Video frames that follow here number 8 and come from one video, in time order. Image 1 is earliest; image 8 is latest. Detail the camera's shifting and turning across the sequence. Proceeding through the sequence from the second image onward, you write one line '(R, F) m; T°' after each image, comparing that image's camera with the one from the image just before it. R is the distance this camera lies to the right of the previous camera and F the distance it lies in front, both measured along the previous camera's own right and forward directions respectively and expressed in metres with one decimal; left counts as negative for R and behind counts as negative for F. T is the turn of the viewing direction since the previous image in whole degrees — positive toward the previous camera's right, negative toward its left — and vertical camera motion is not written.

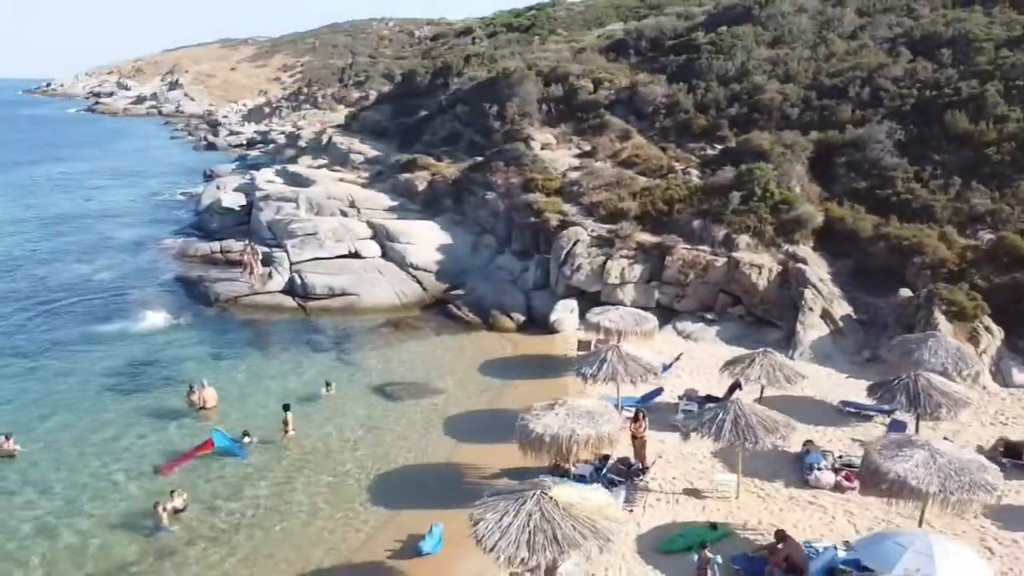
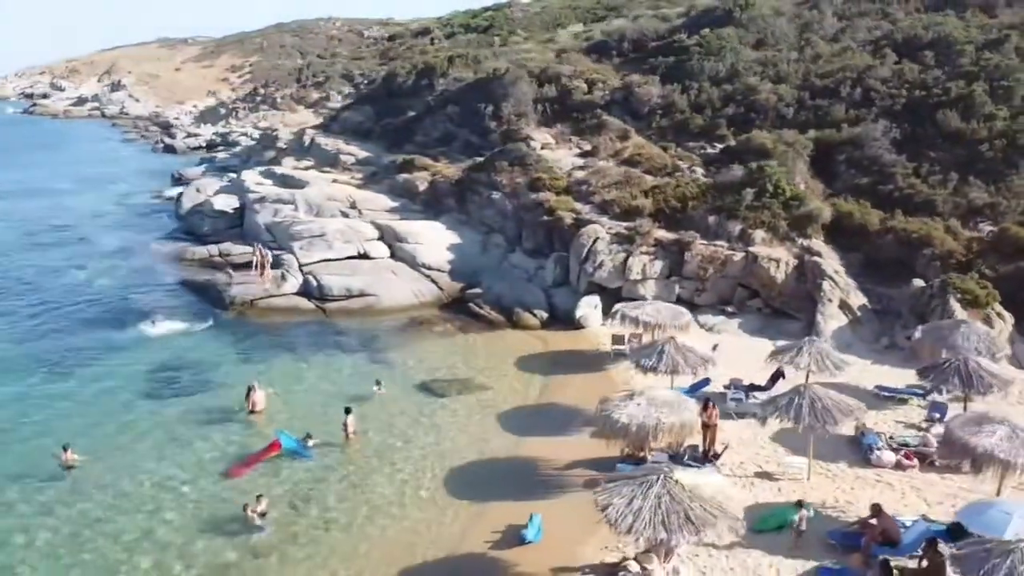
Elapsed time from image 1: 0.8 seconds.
(-2.5, -0.3) m; +4°
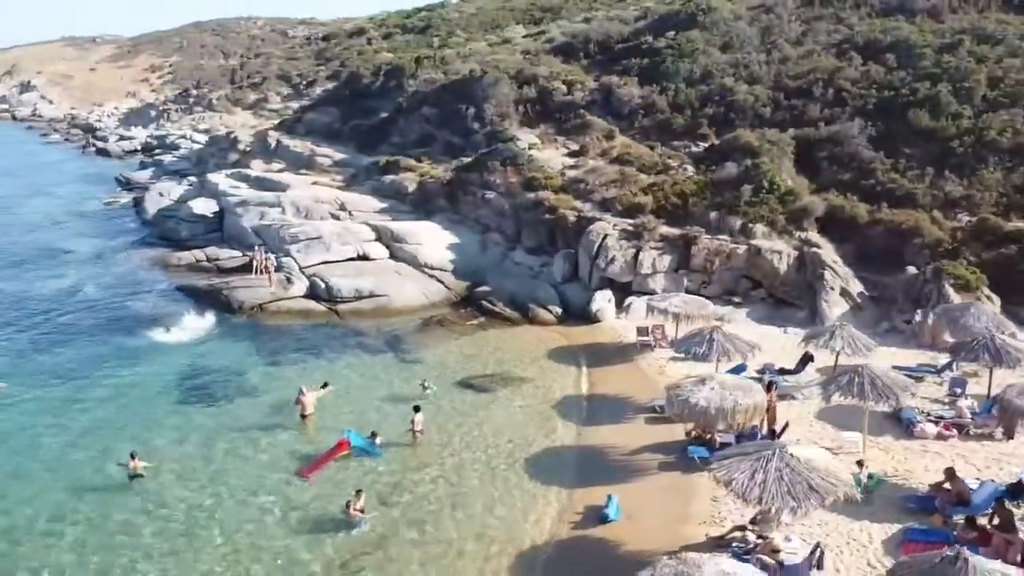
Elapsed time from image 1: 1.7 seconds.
(-3.1, -0.4) m; +6°
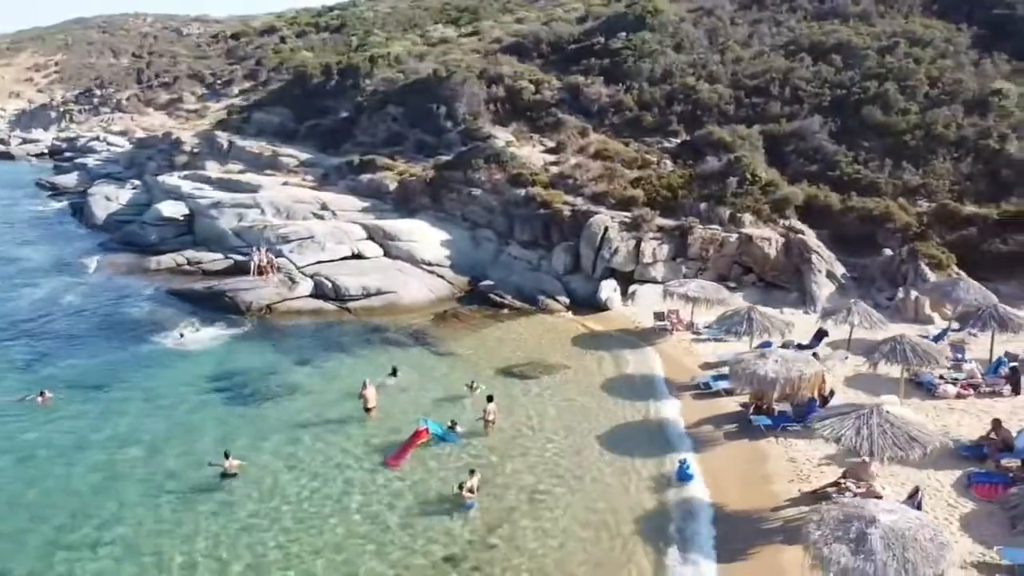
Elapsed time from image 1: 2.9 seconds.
(-3.8, -0.6) m; +7°
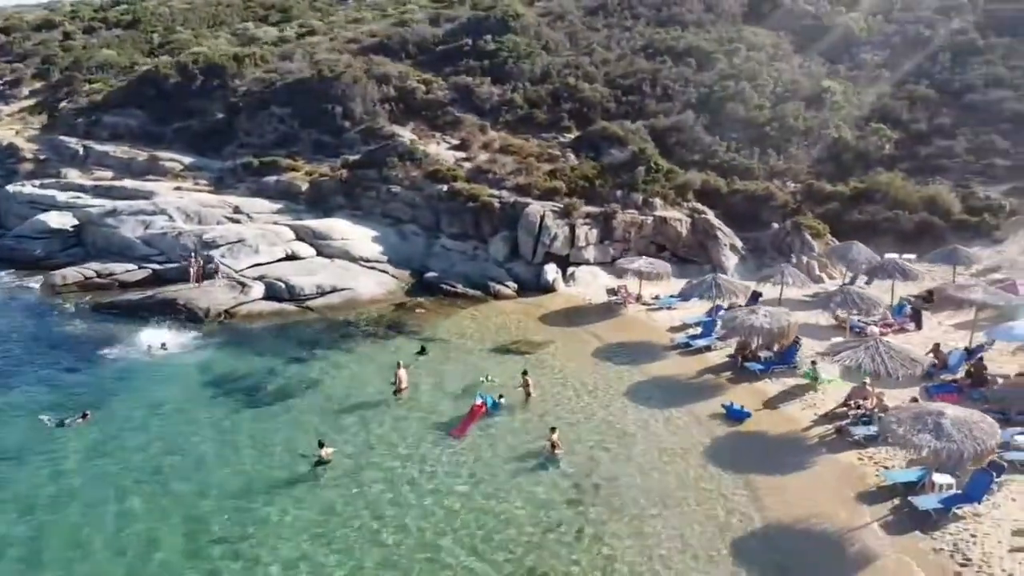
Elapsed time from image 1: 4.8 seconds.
(-6.0, -1.0) m; +15°
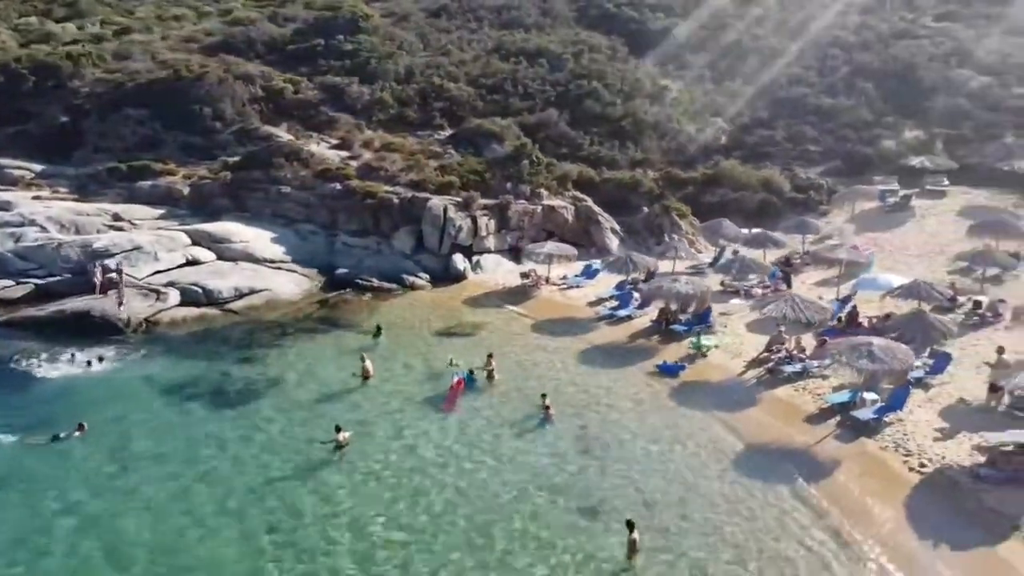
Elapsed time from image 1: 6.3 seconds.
(-4.5, -1.2) m; +14°
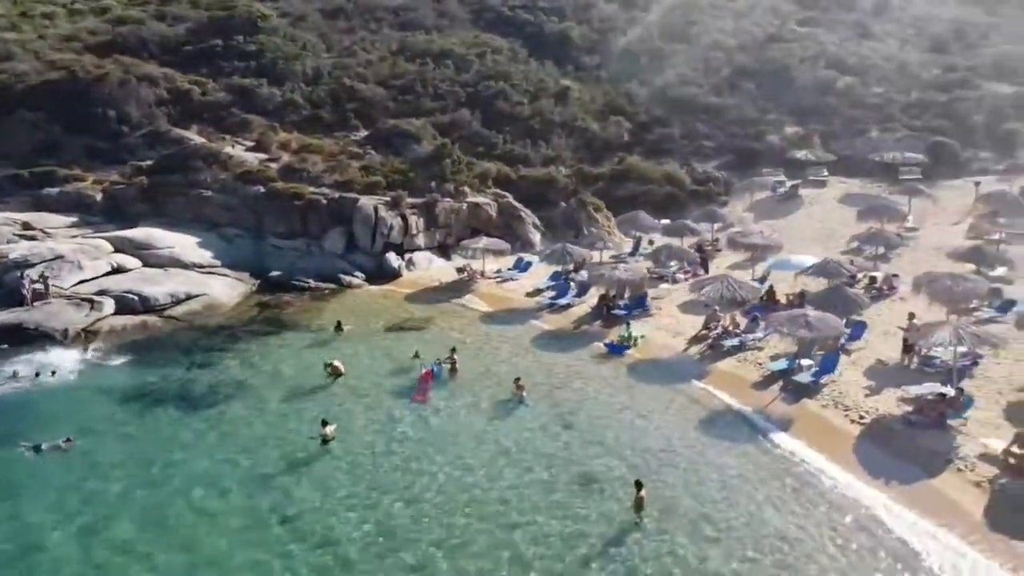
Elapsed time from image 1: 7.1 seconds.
(-2.4, -0.9) m; +9°
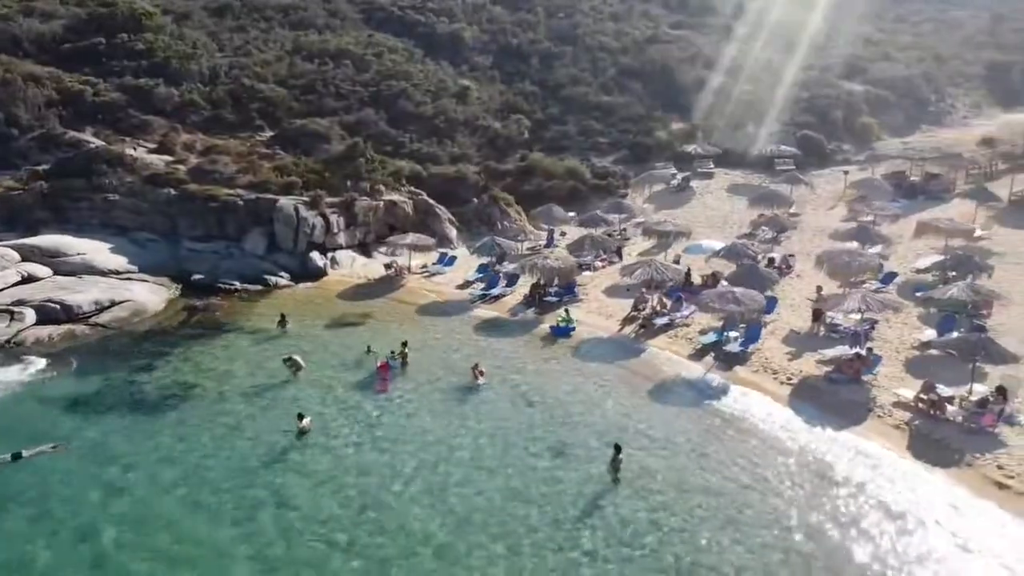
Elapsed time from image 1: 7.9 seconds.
(-2.3, -0.9) m; +9°
